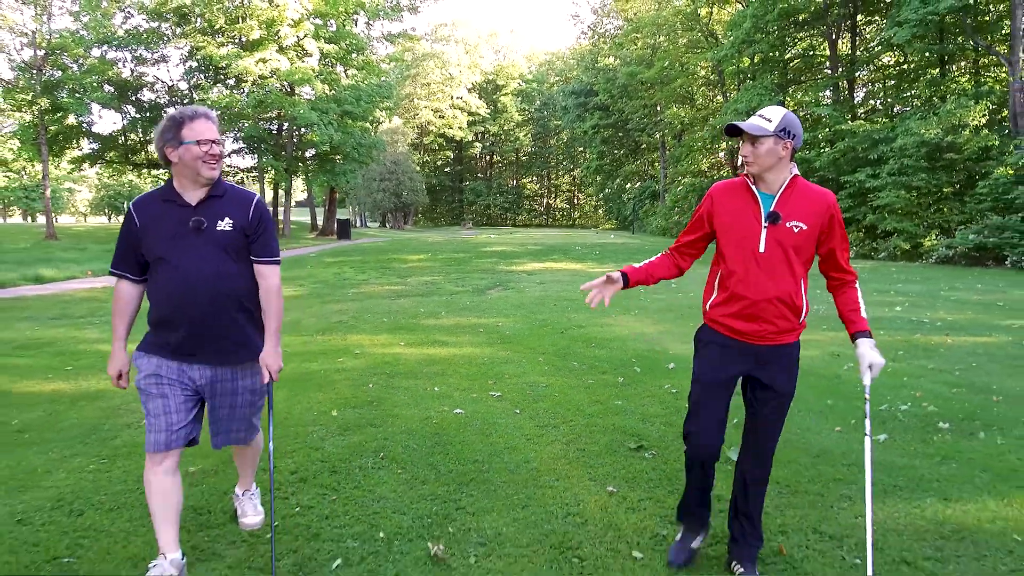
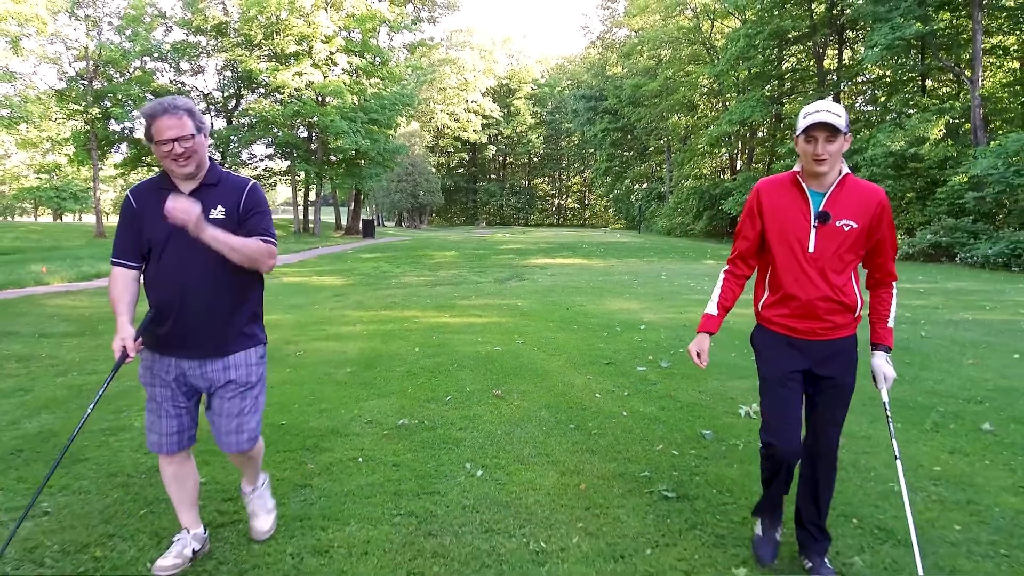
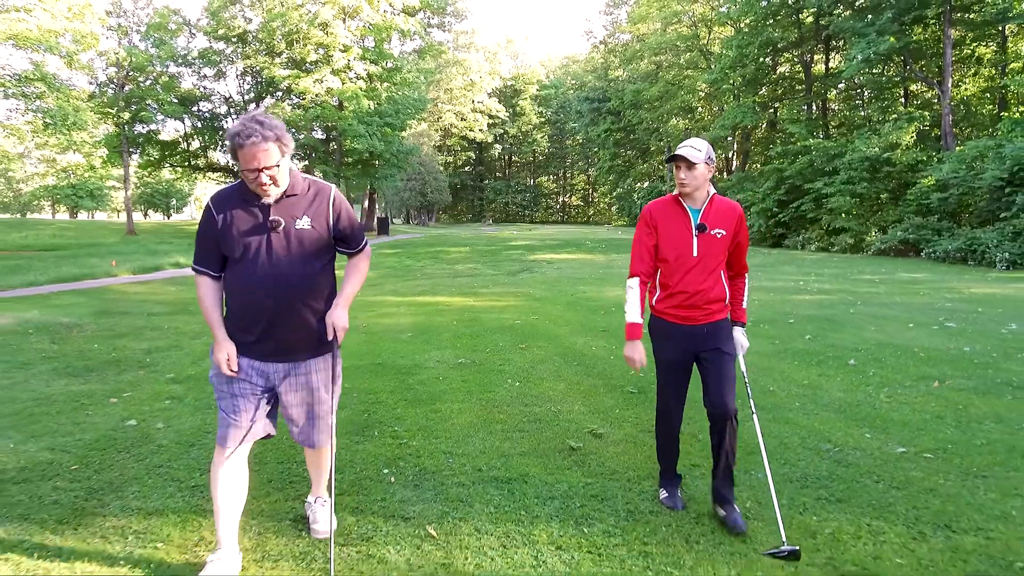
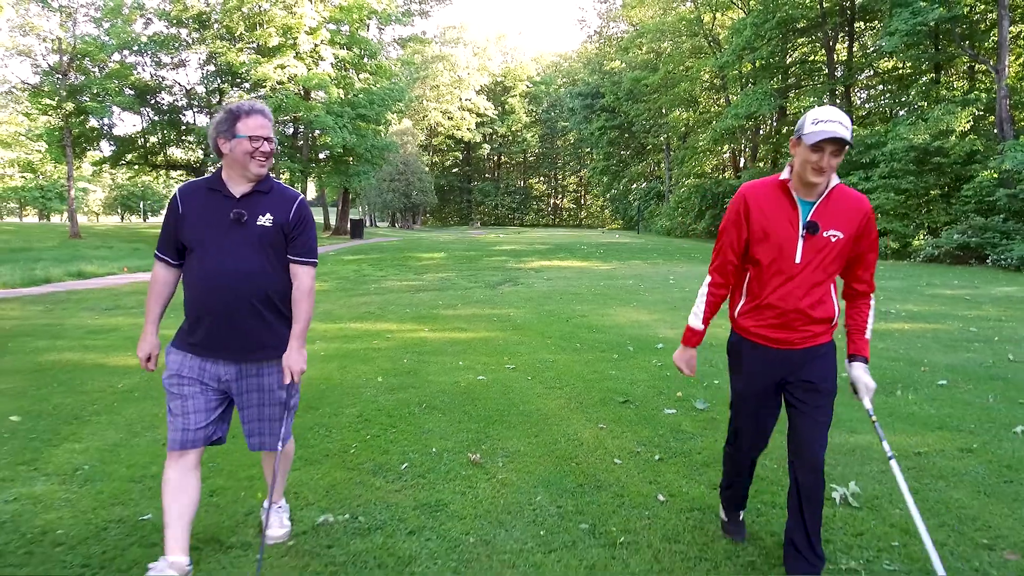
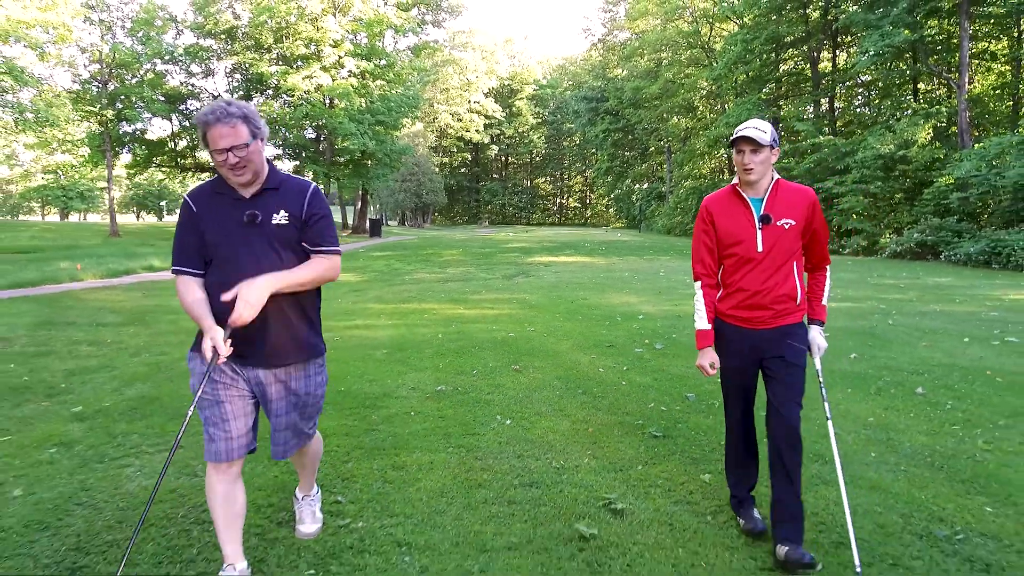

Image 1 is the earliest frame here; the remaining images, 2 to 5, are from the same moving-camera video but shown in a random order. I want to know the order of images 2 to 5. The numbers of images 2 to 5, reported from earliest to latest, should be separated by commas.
4, 2, 5, 3
